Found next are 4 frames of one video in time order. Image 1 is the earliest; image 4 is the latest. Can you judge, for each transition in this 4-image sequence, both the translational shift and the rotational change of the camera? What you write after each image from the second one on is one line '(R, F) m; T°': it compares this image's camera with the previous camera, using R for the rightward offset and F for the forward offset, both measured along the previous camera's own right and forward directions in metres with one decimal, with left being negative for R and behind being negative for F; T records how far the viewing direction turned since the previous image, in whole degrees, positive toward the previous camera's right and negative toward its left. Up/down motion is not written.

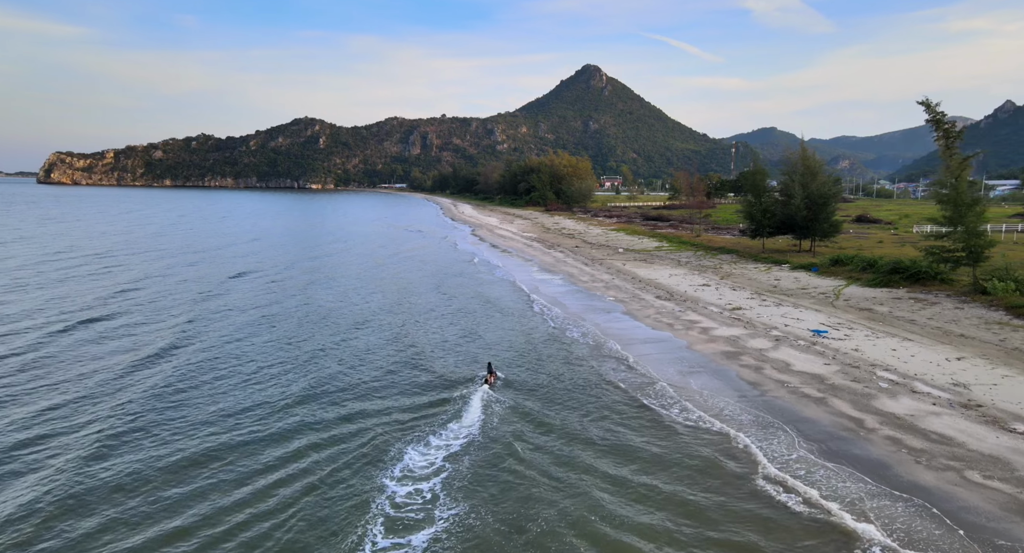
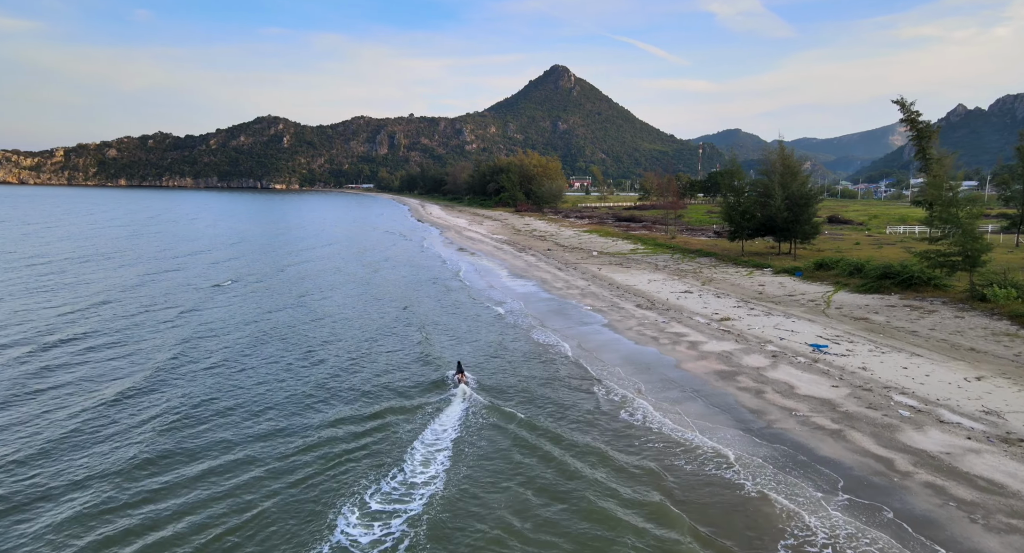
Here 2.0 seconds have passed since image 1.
(0.0, +1.1) m; +3°
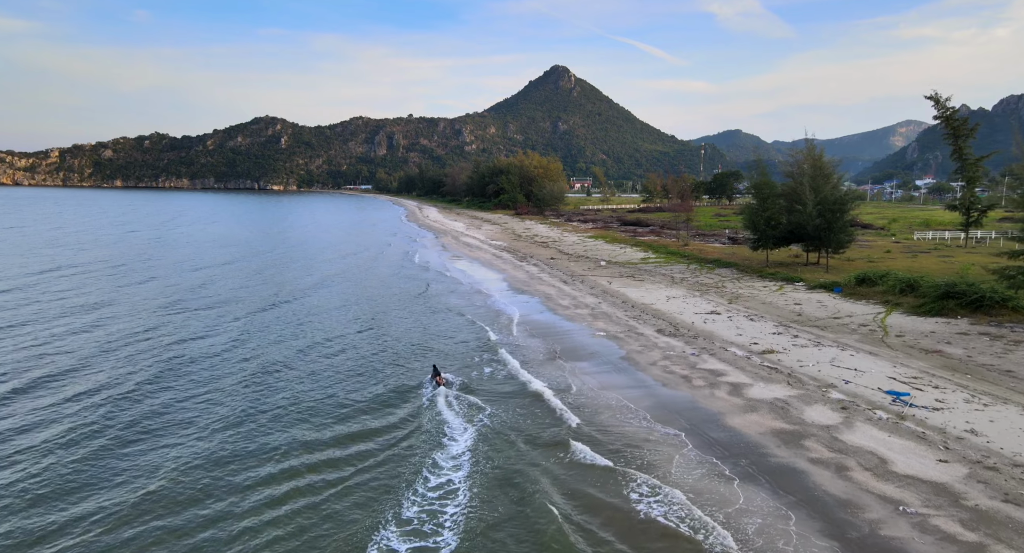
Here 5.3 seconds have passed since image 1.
(0.0, +1.9) m; 0°
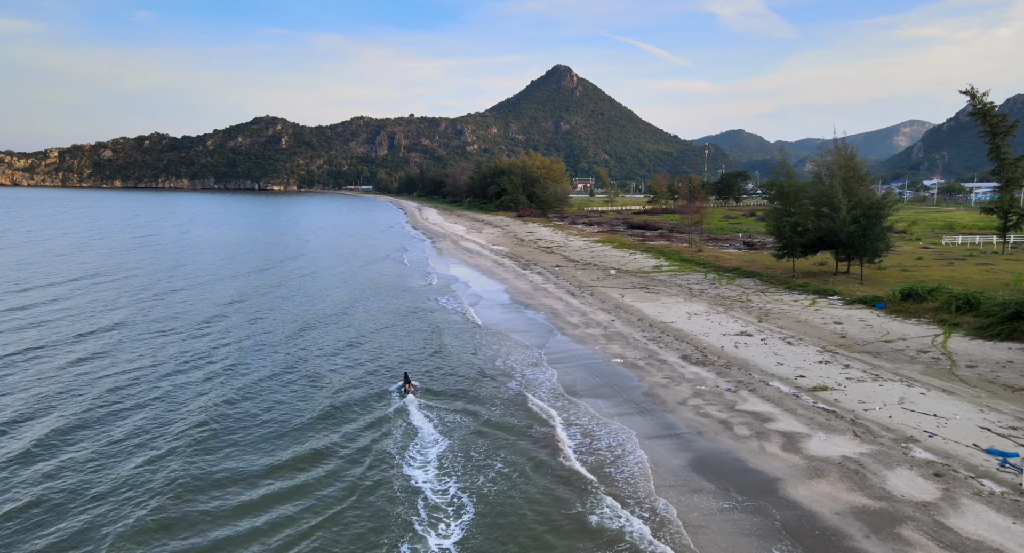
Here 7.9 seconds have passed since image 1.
(0.0, +1.5) m; 0°
